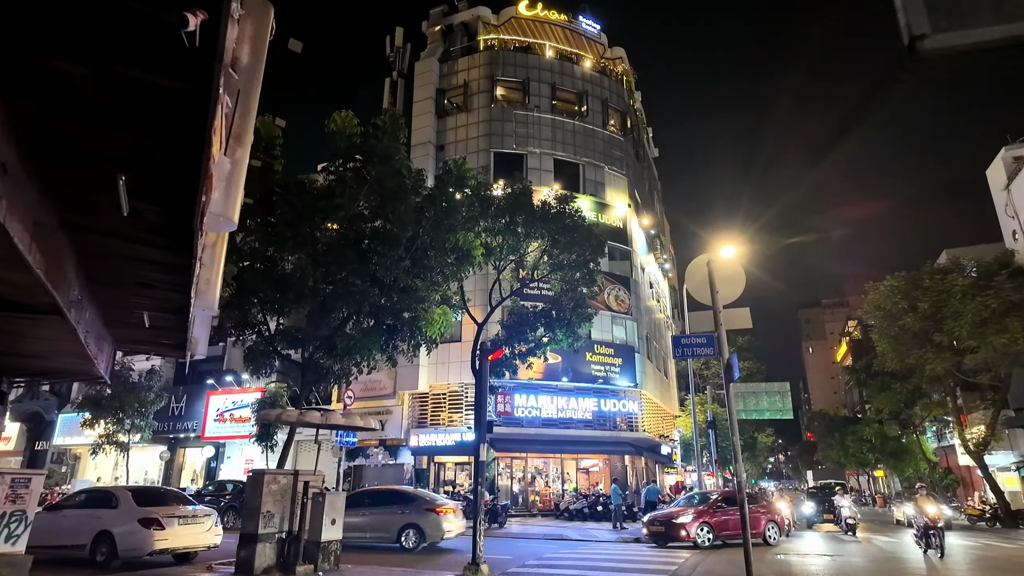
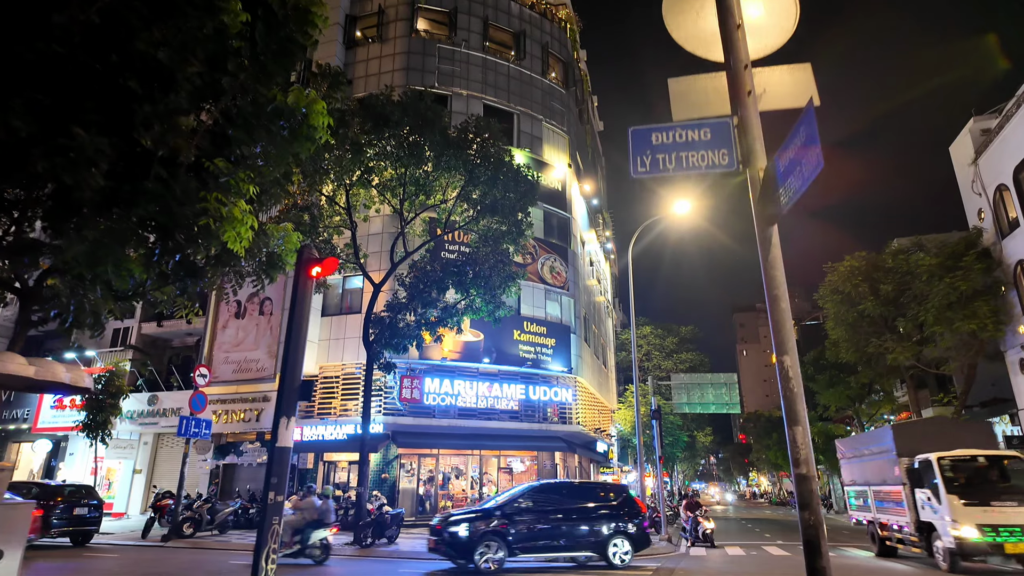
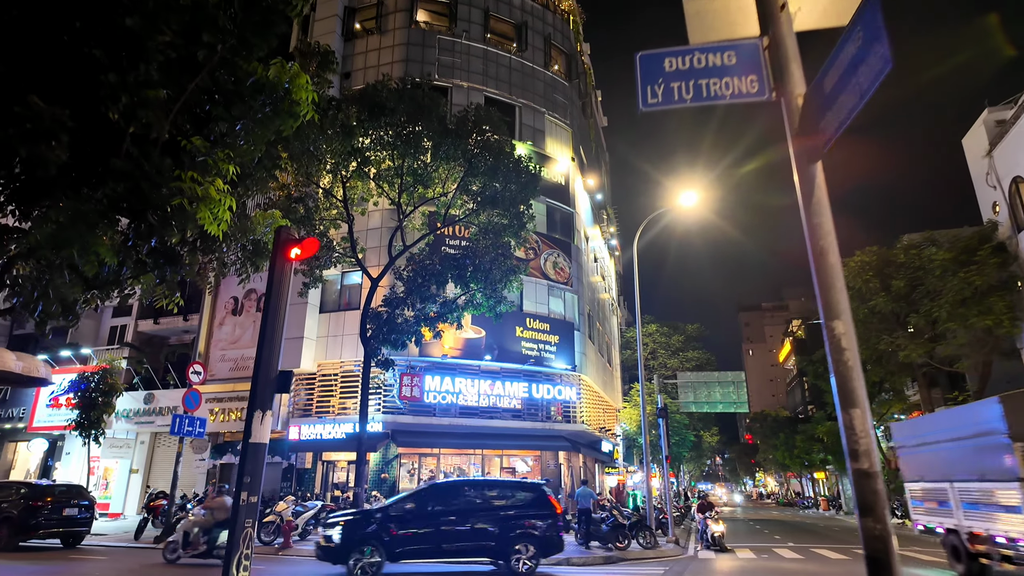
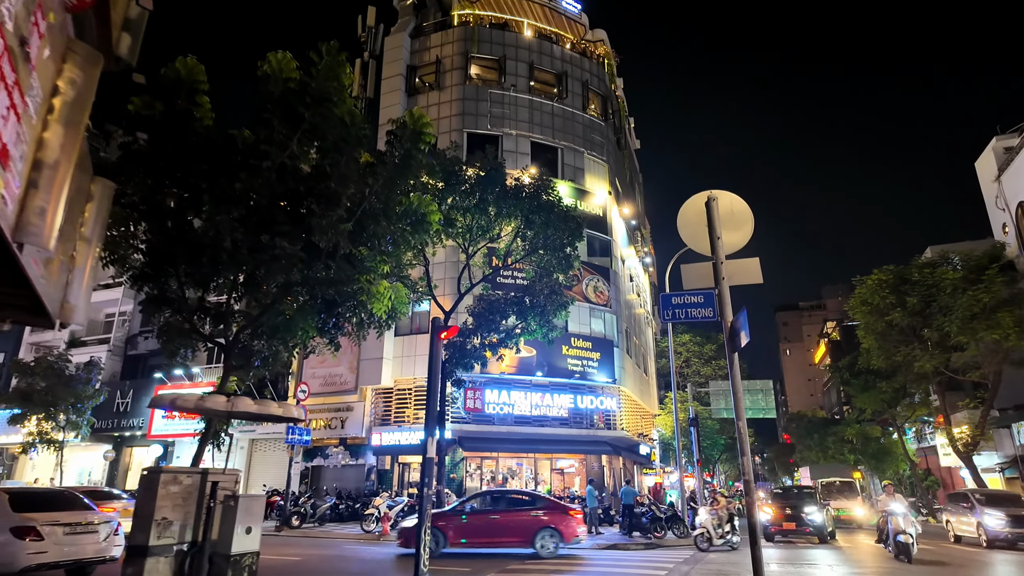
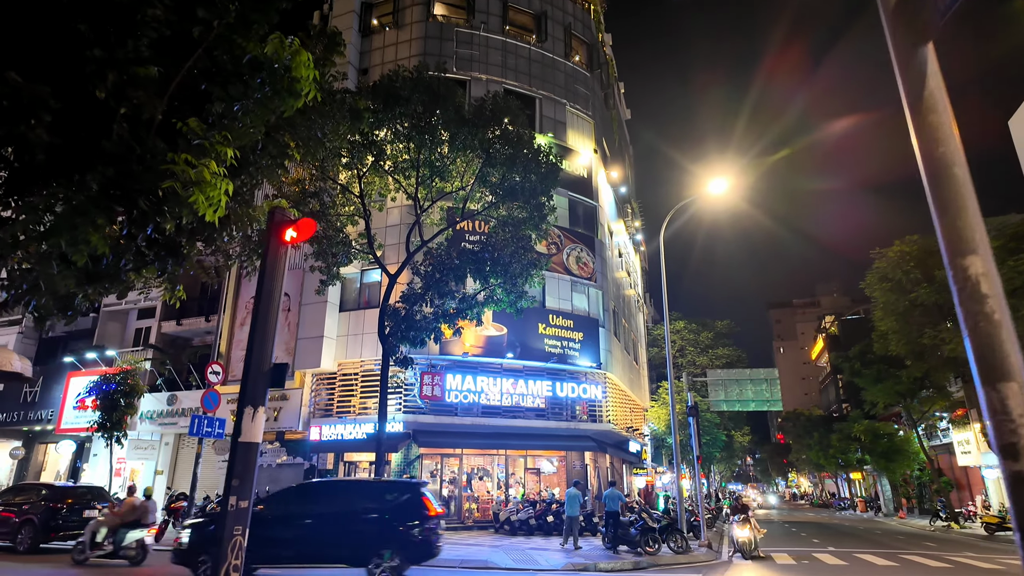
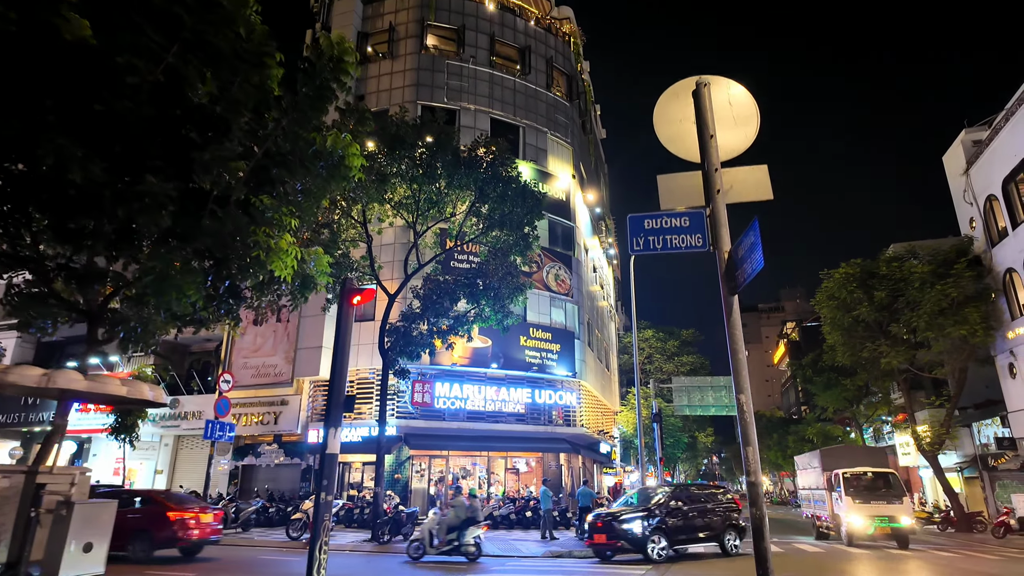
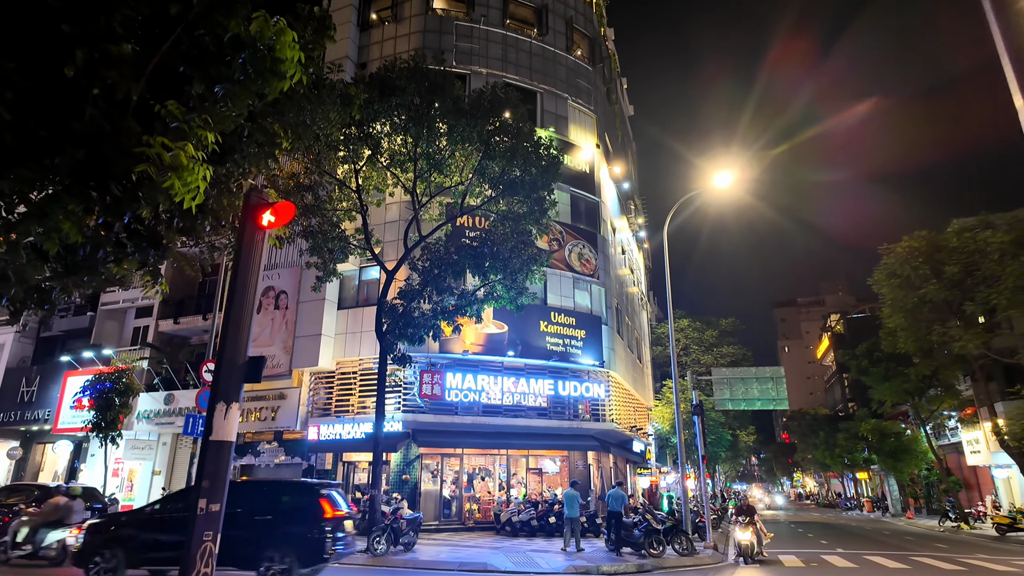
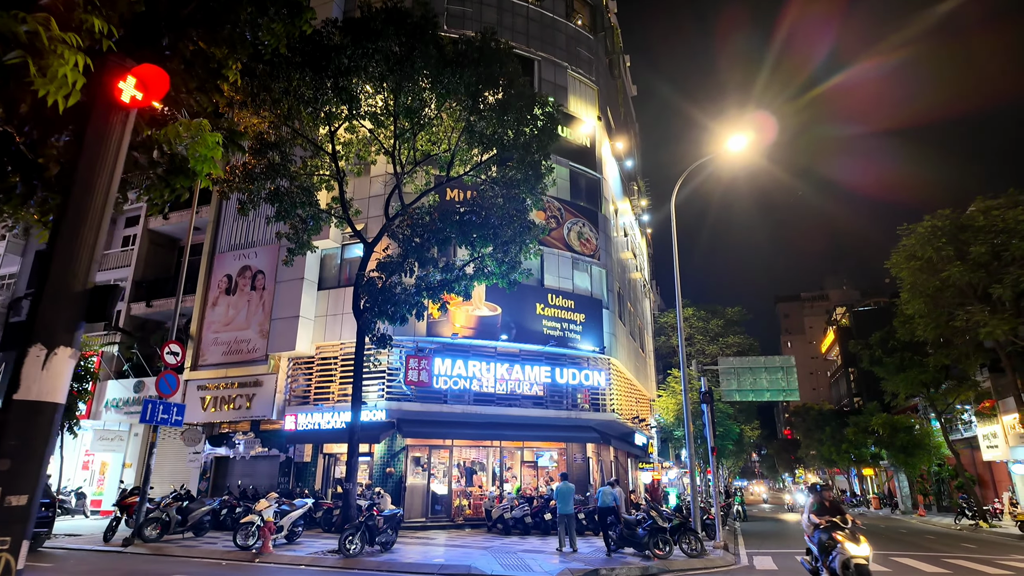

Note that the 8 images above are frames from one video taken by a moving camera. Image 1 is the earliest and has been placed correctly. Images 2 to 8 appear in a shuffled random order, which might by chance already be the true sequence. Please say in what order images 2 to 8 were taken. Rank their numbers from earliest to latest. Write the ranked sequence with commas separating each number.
4, 6, 2, 3, 5, 7, 8
